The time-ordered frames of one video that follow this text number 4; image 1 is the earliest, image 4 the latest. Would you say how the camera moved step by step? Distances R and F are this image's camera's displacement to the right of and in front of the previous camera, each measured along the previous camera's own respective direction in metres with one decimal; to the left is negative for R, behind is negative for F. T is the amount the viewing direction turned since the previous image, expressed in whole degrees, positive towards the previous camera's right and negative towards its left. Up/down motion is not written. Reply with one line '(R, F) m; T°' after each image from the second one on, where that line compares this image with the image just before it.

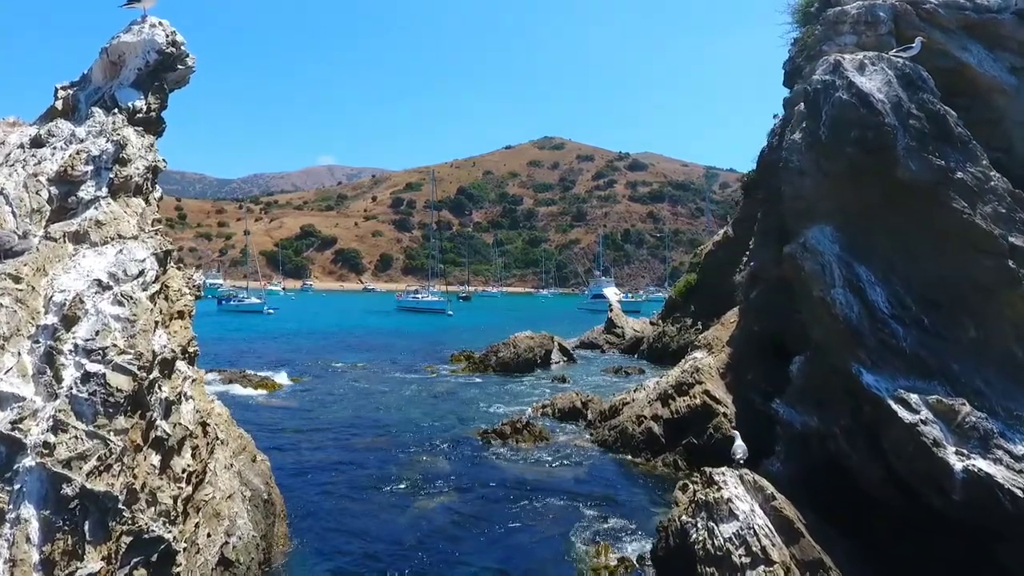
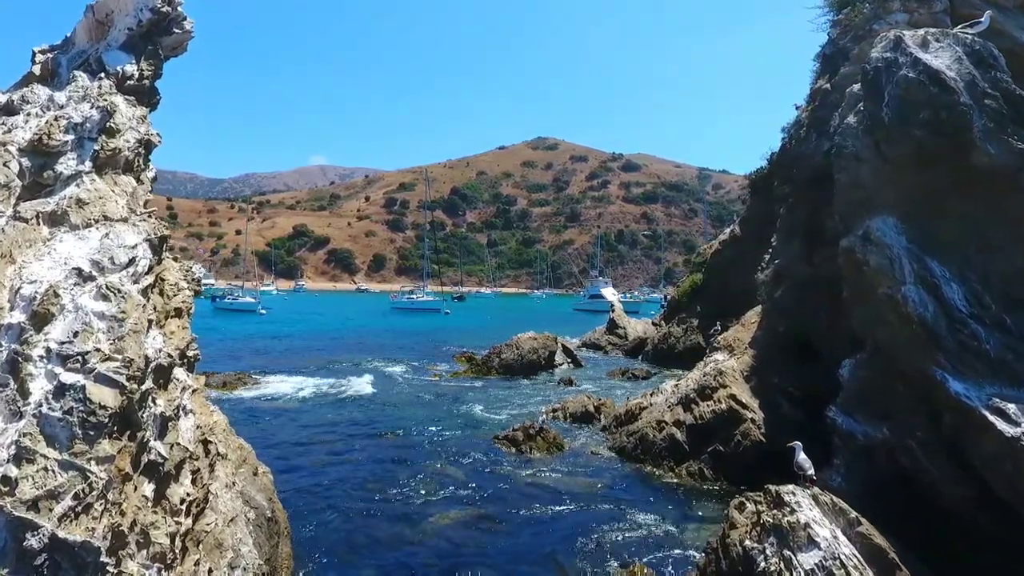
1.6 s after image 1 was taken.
(-0.5, +0.9) m; +1°
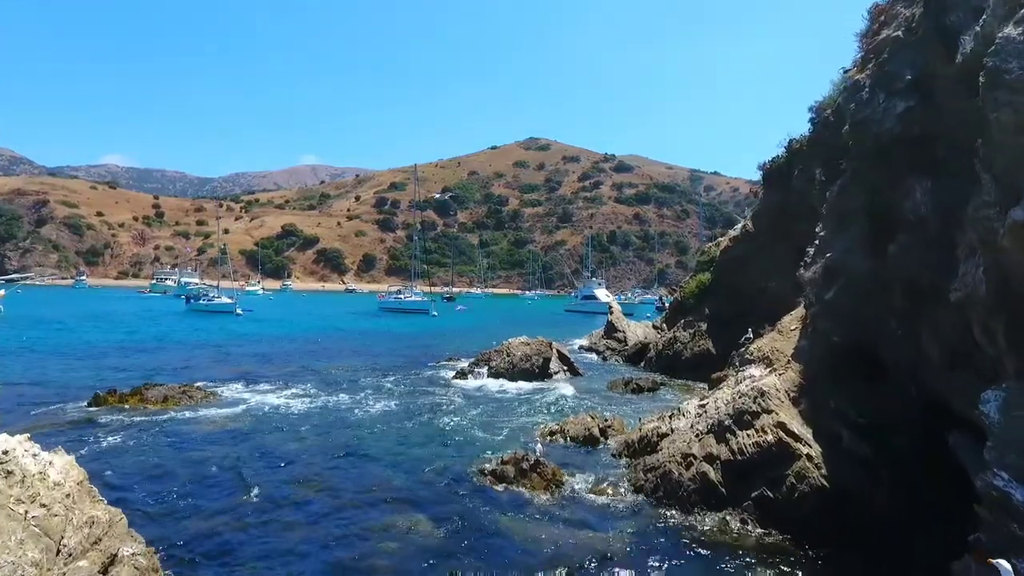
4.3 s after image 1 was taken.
(0.0, +3.3) m; +1°
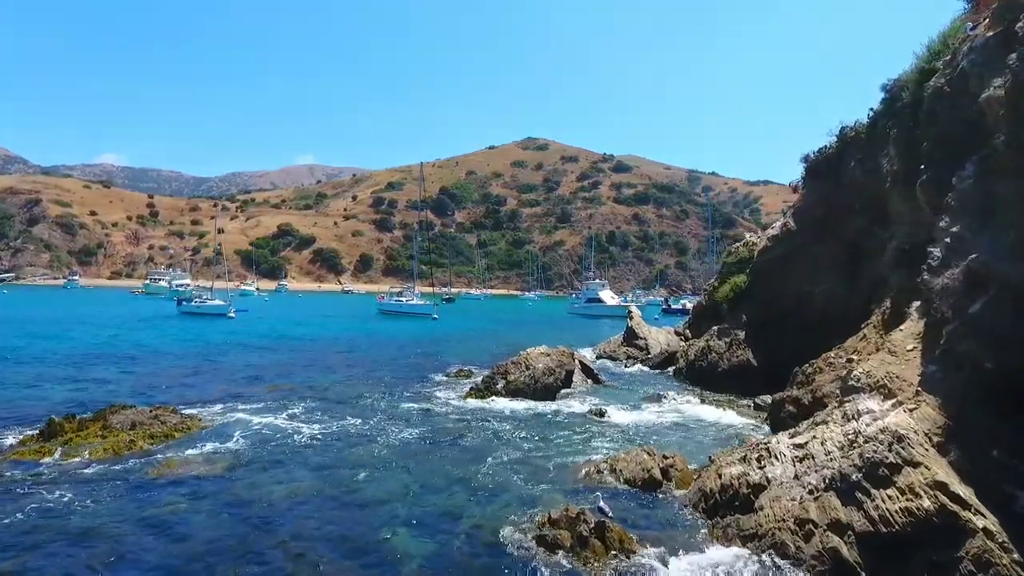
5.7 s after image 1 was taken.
(-0.9, +3.1) m; 0°
